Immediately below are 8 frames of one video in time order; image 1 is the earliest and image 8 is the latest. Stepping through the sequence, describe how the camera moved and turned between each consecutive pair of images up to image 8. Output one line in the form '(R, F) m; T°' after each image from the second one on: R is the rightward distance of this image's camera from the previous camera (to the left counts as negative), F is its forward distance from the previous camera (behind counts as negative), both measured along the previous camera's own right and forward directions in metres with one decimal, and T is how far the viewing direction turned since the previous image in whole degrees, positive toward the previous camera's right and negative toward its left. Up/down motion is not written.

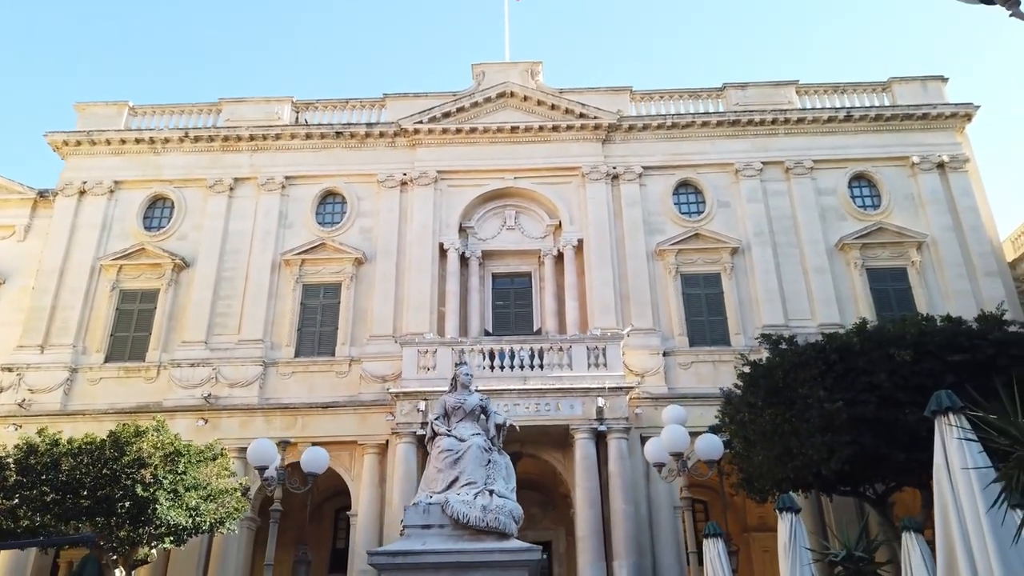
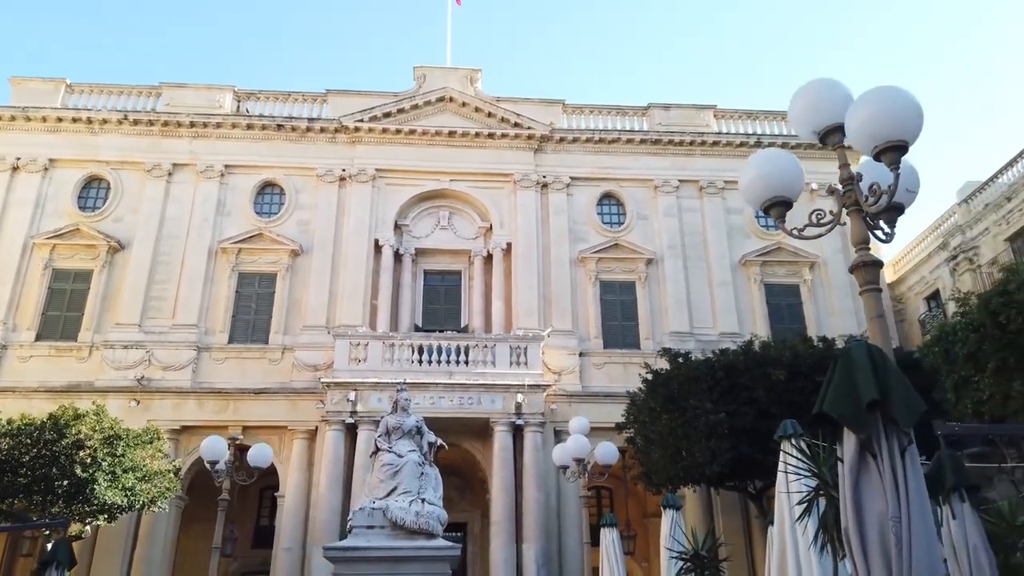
(-0.1, -1.4) m; +6°
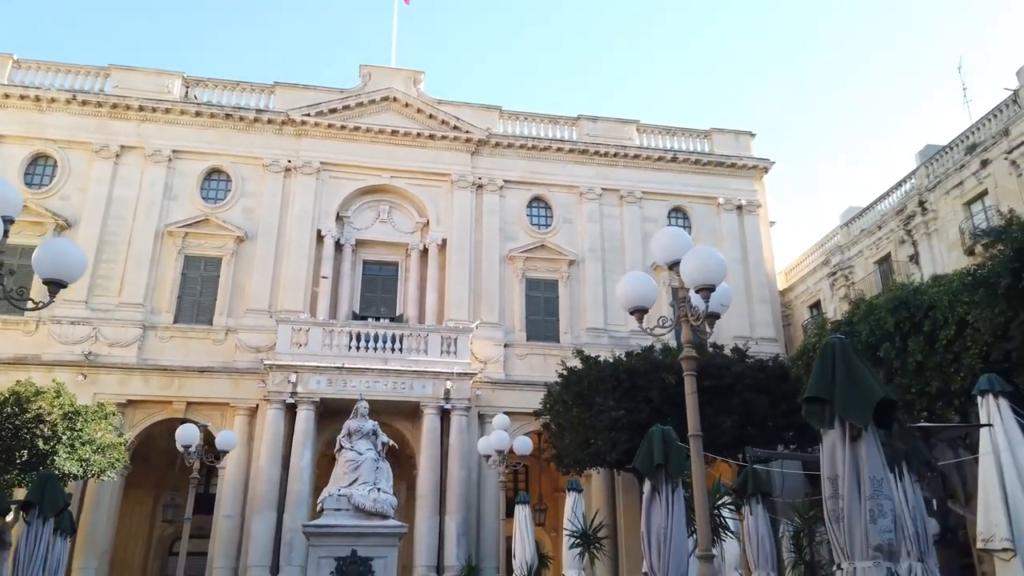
(-0.2, -2.0) m; +6°
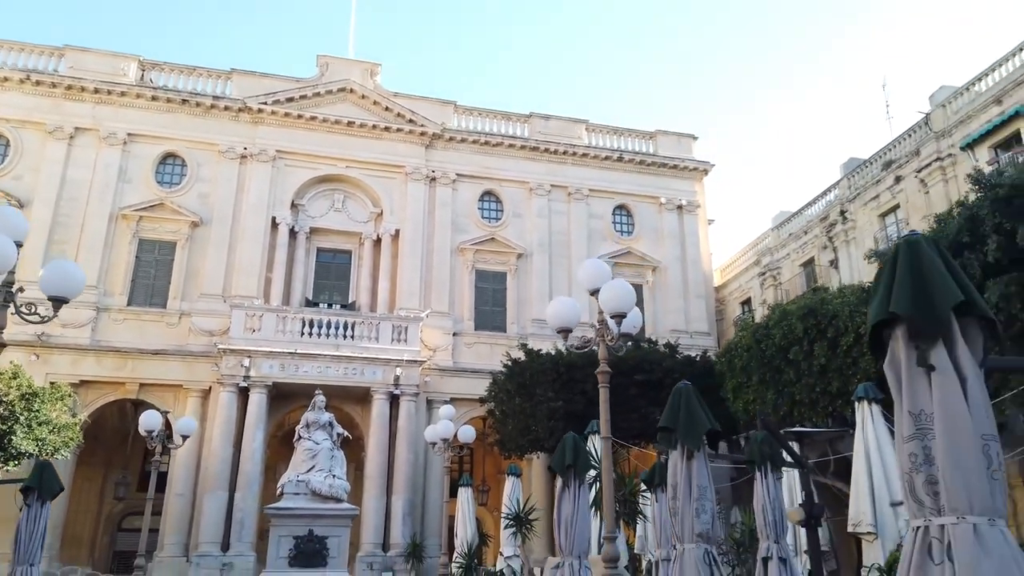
(+0.1, -1.1) m; +4°
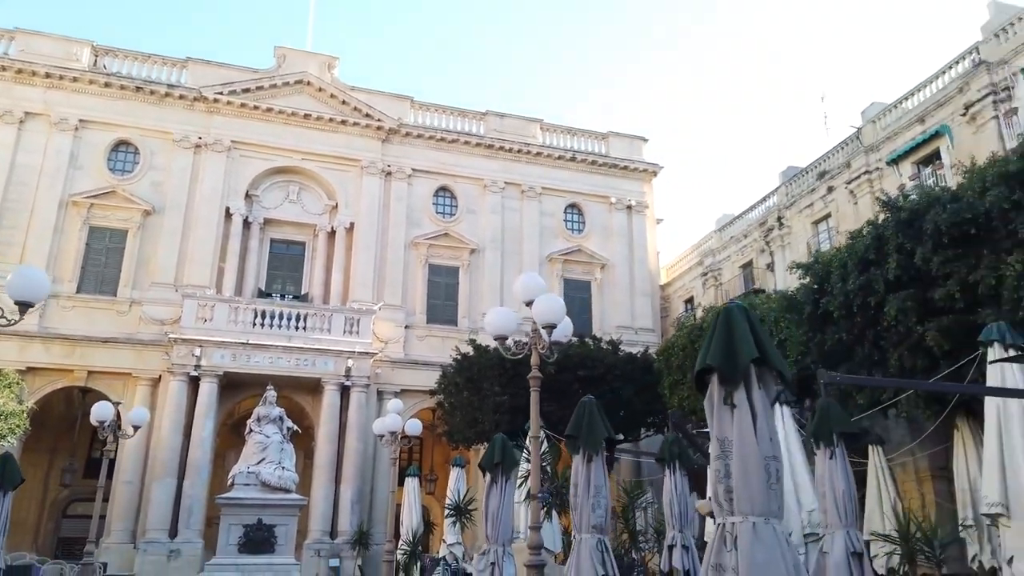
(+0.2, -0.7) m; +3°
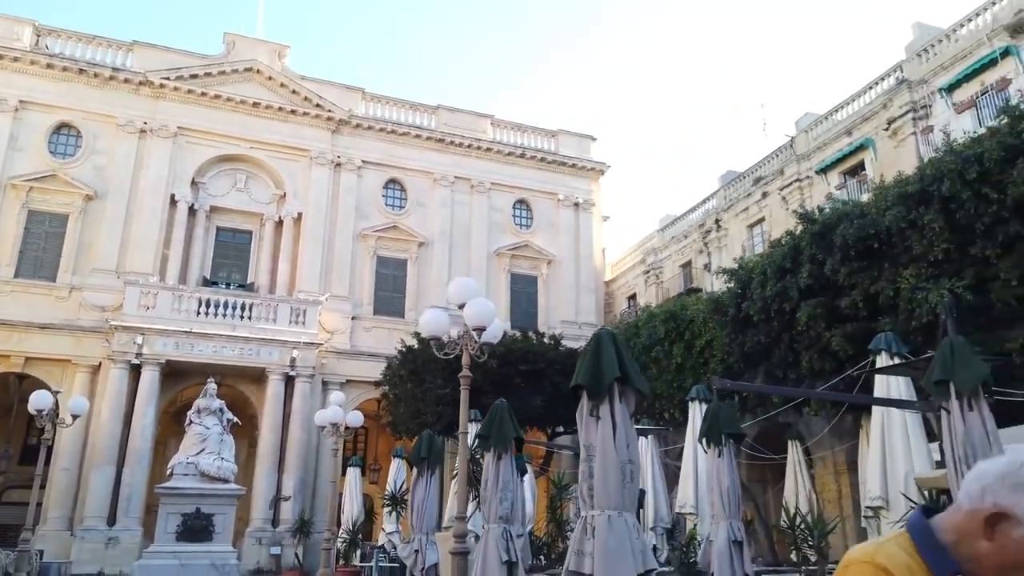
(+0.2, -0.5) m; +4°
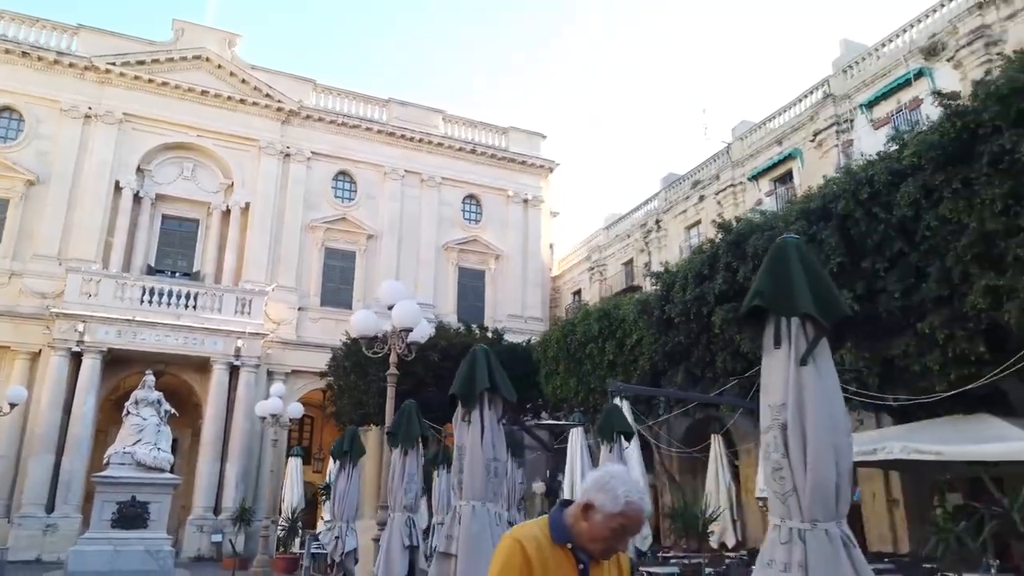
(+0.4, -0.6) m; +3°
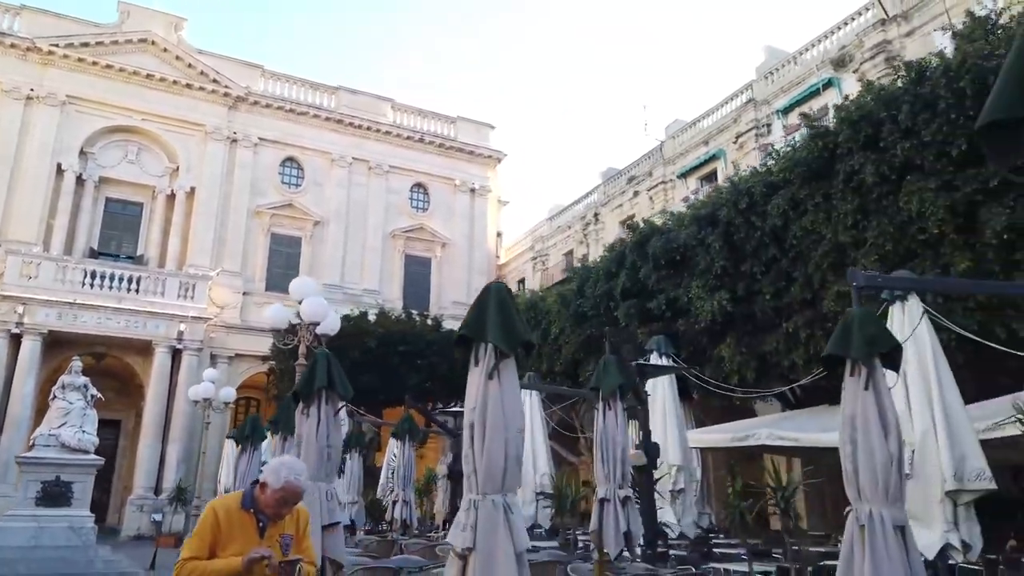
(+0.8, -0.8) m; +3°
